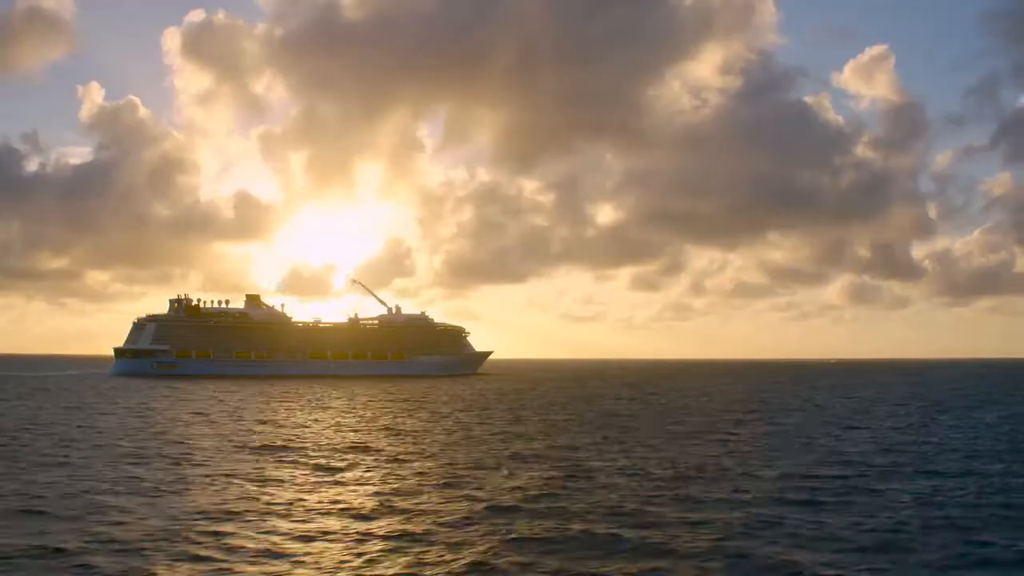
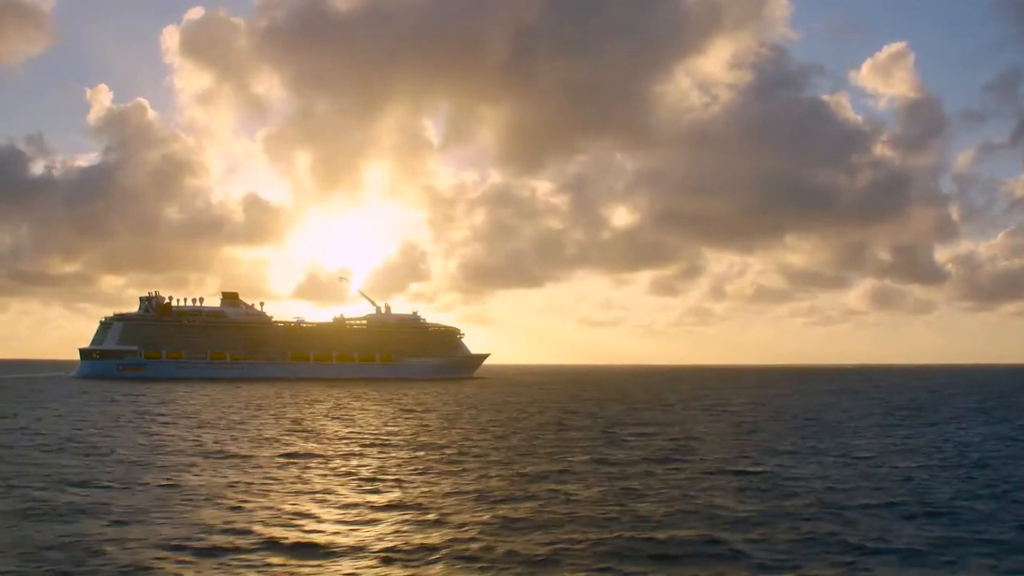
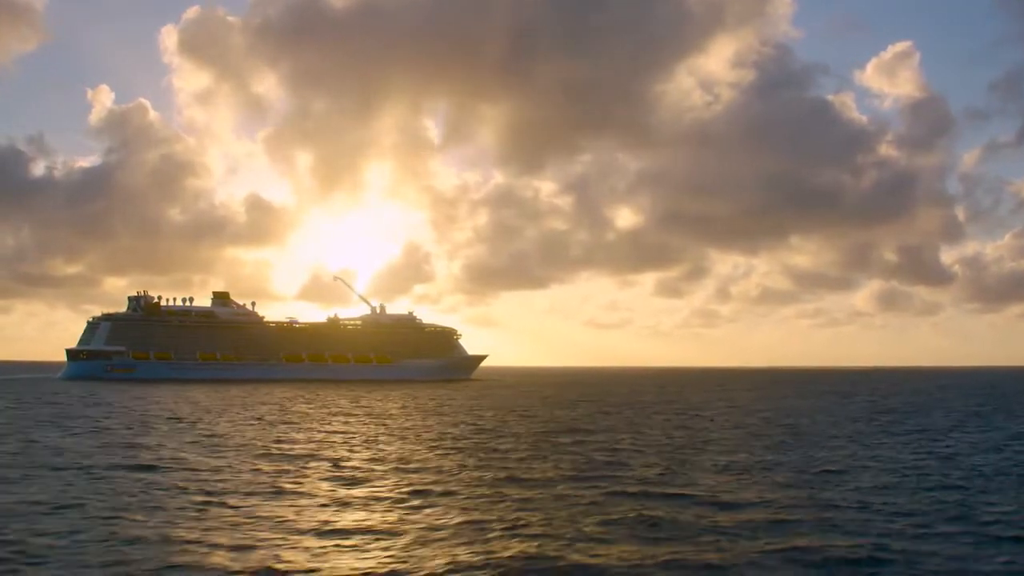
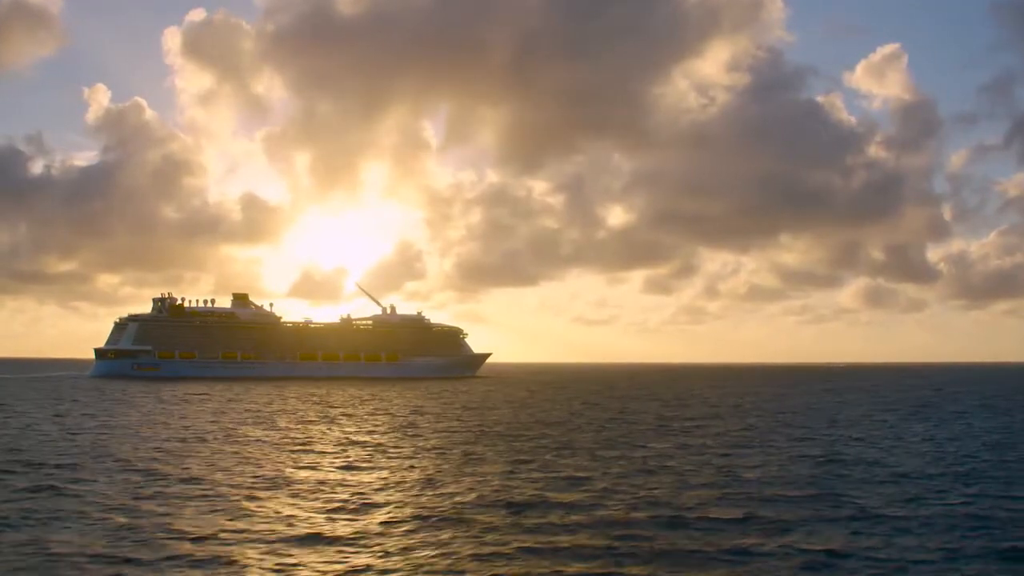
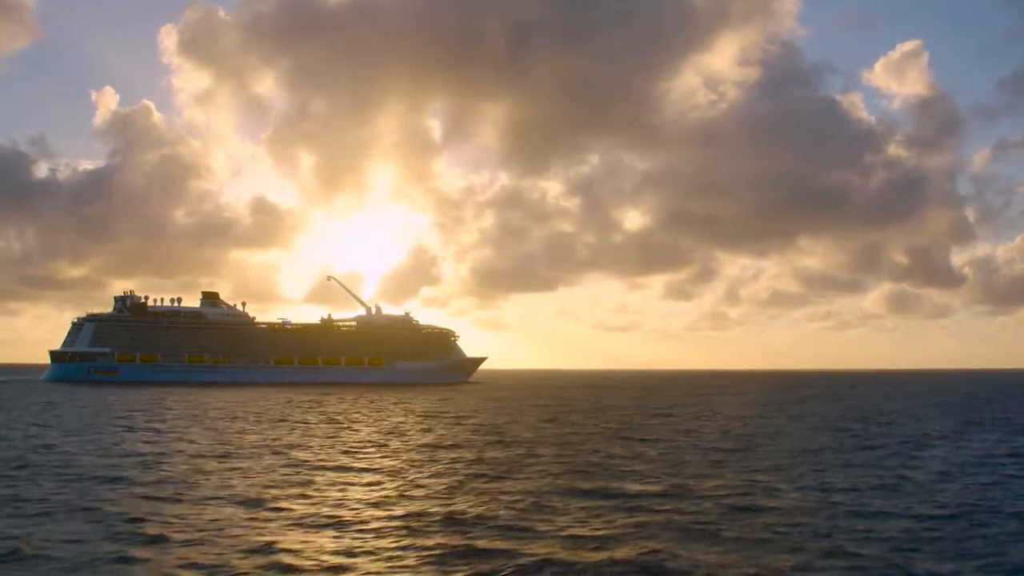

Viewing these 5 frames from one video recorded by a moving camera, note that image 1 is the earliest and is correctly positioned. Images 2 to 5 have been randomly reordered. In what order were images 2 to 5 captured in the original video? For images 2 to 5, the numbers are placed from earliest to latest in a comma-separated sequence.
4, 2, 3, 5
